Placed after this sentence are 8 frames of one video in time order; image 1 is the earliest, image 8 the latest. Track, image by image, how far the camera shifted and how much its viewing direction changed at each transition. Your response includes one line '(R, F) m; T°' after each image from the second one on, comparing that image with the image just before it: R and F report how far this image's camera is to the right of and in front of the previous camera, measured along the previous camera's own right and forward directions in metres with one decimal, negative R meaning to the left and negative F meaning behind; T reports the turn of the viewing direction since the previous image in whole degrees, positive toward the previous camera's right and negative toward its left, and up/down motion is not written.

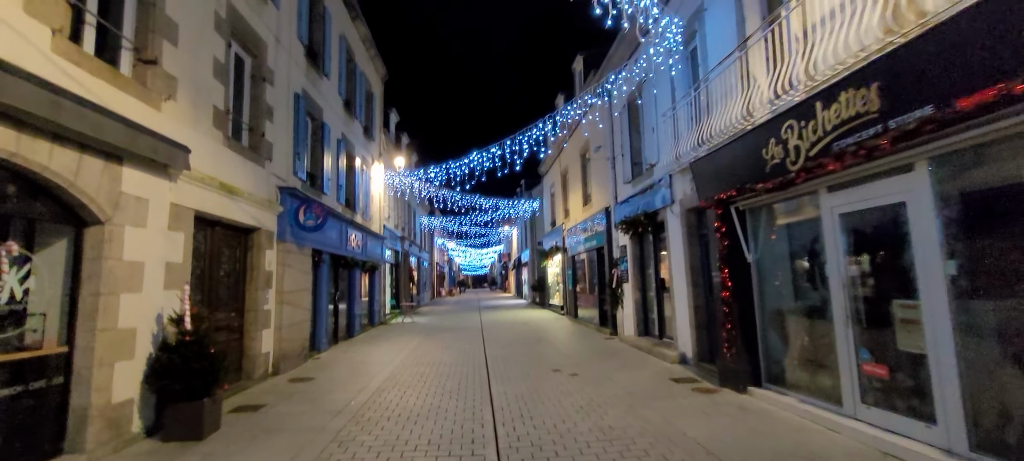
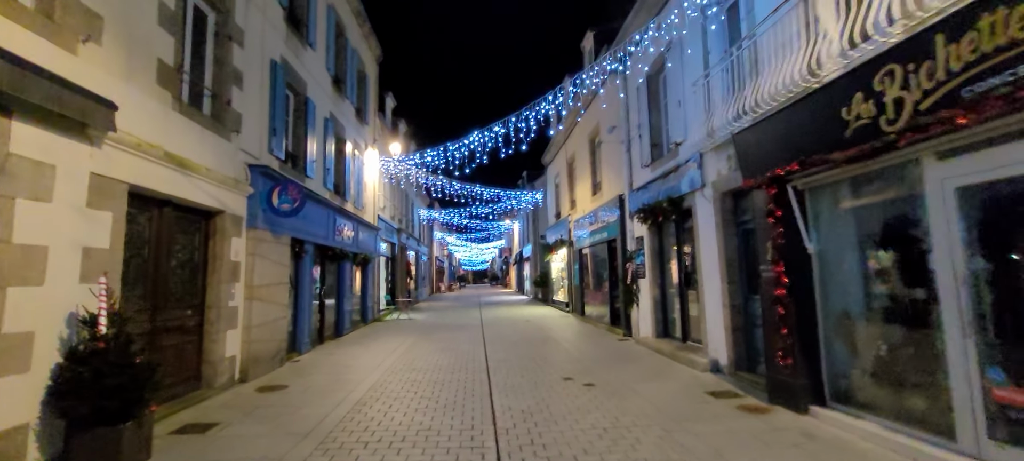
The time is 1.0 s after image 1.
(-0.1, +1.1) m; 0°
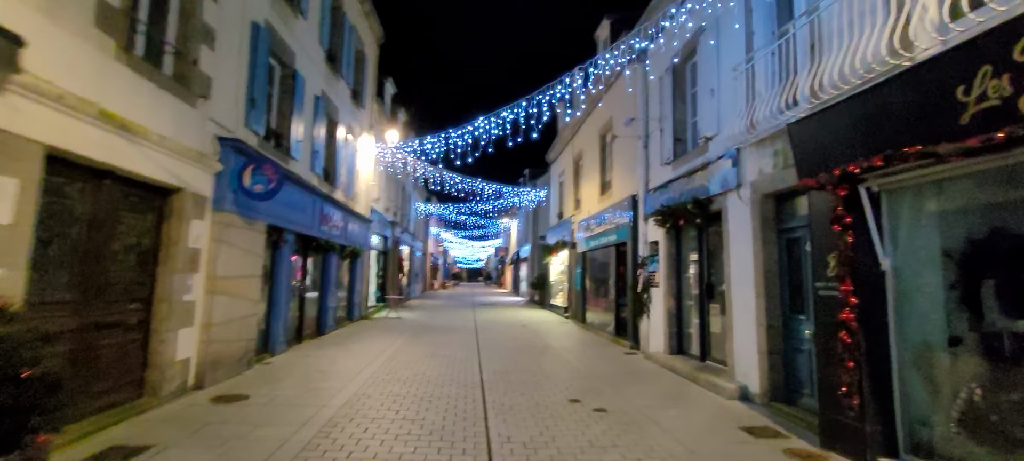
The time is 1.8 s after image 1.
(-0.1, +0.9) m; 0°
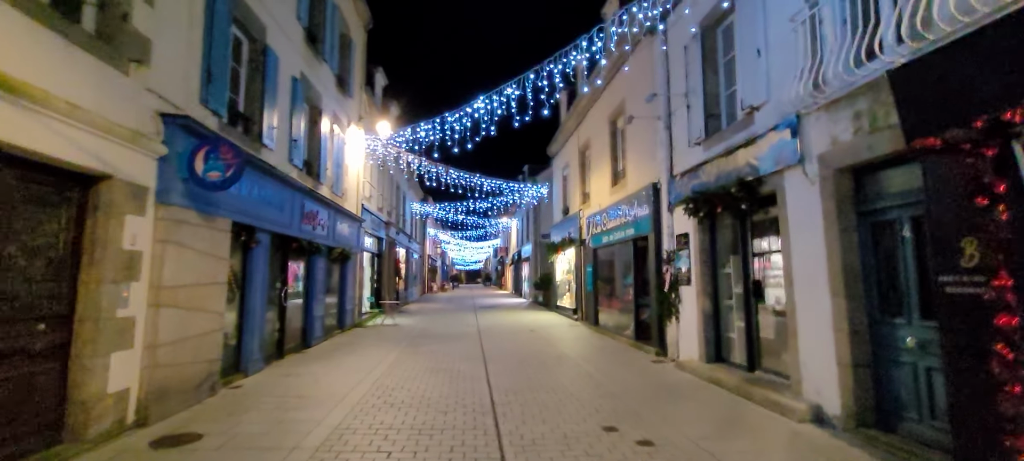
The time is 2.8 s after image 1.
(-0.2, +1.1) m; 0°
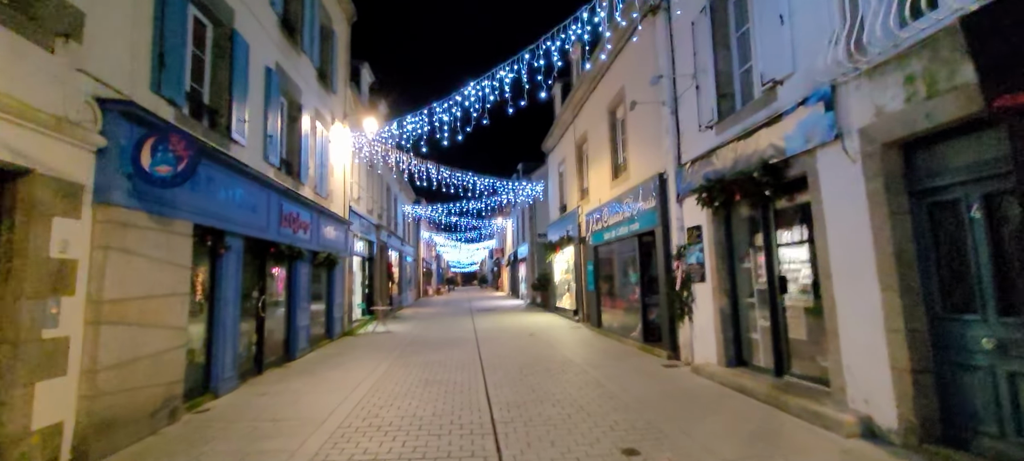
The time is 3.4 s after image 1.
(0.0, +0.6) m; +1°
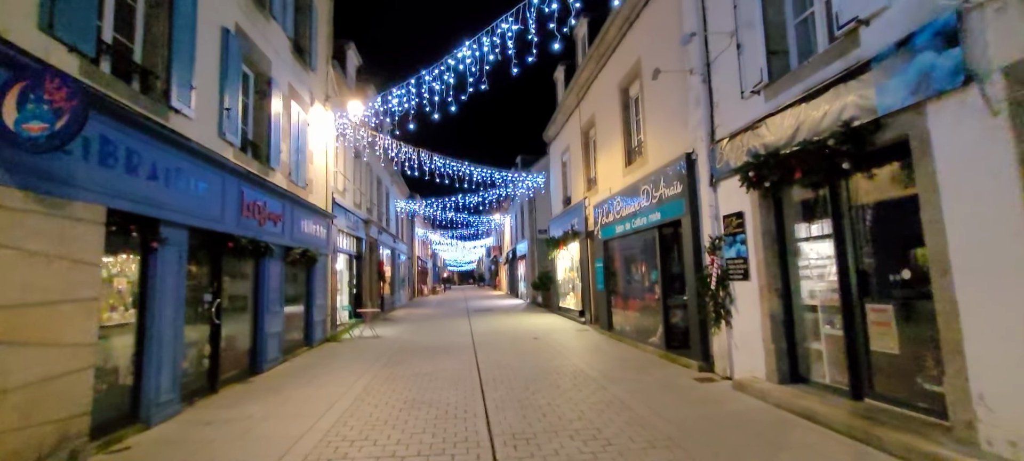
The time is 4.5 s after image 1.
(-0.1, +1.2) m; 0°
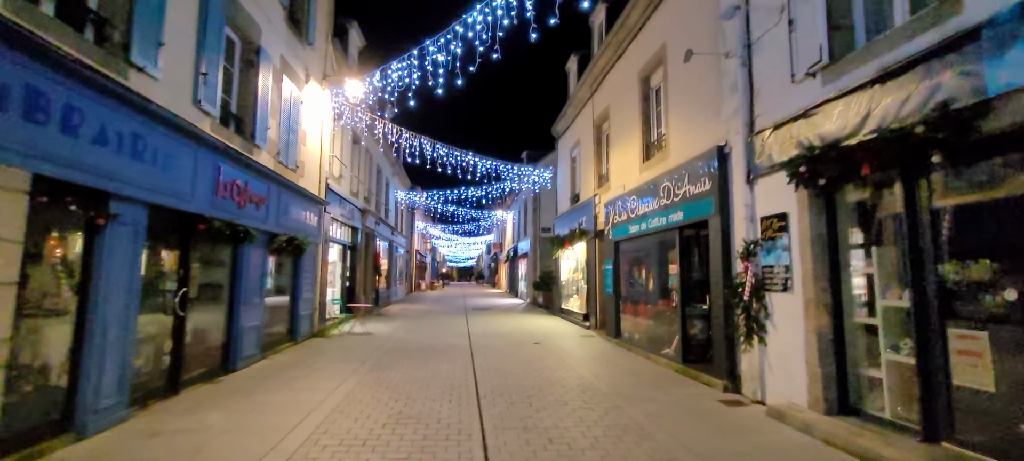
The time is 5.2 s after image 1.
(-0.1, +0.8) m; 0°
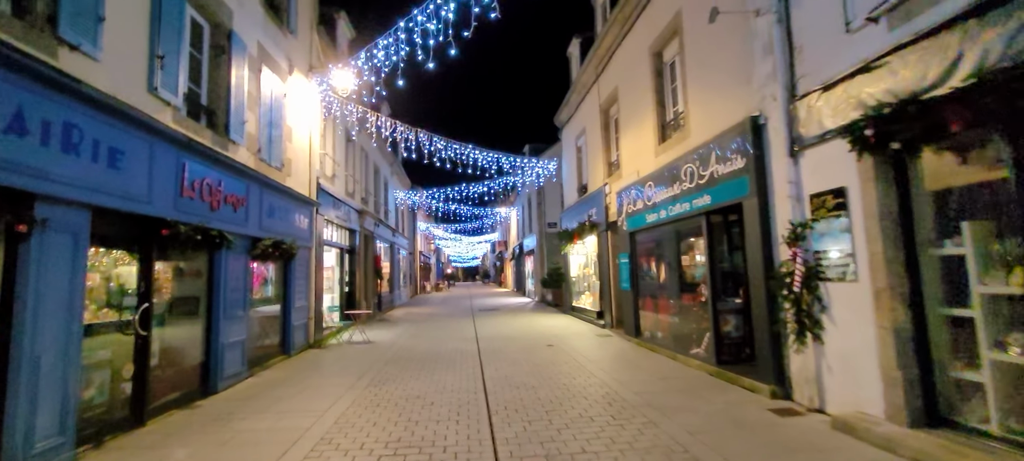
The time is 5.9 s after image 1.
(-0.1, +0.8) m; 0°
